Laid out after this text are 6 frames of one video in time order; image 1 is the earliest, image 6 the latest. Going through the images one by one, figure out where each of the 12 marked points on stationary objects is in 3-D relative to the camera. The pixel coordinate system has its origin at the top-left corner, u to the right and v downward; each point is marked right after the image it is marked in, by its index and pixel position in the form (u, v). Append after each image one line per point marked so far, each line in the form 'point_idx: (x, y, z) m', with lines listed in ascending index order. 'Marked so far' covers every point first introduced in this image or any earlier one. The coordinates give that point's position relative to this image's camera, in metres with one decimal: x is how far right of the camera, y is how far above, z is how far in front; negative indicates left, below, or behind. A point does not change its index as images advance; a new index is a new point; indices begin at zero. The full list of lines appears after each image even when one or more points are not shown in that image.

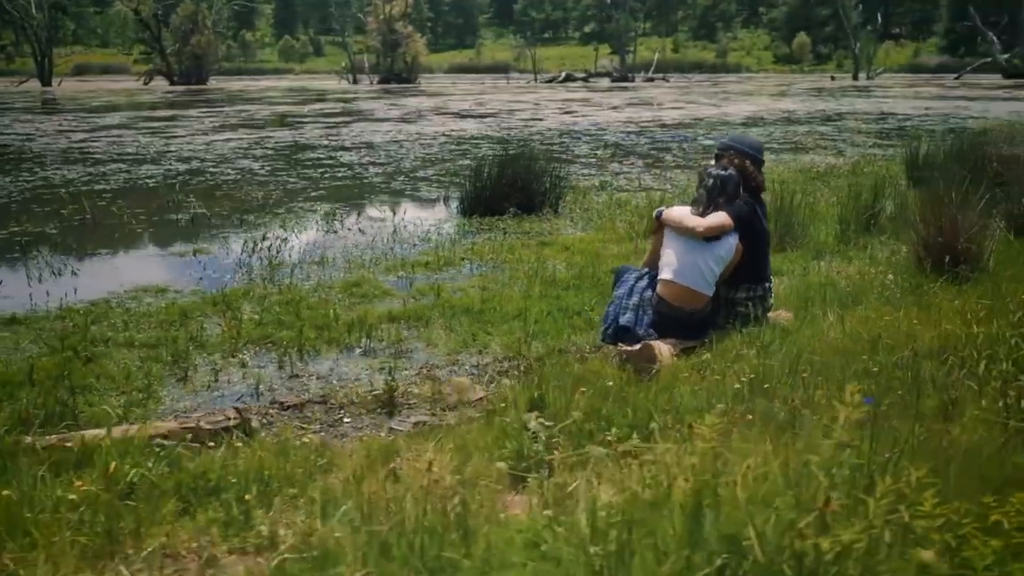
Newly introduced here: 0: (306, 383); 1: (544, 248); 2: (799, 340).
0: (-1.1, -0.5, +5.6) m
1: (+0.3, +0.4, +9.5) m
2: (+1.4, -0.2, +4.7) m
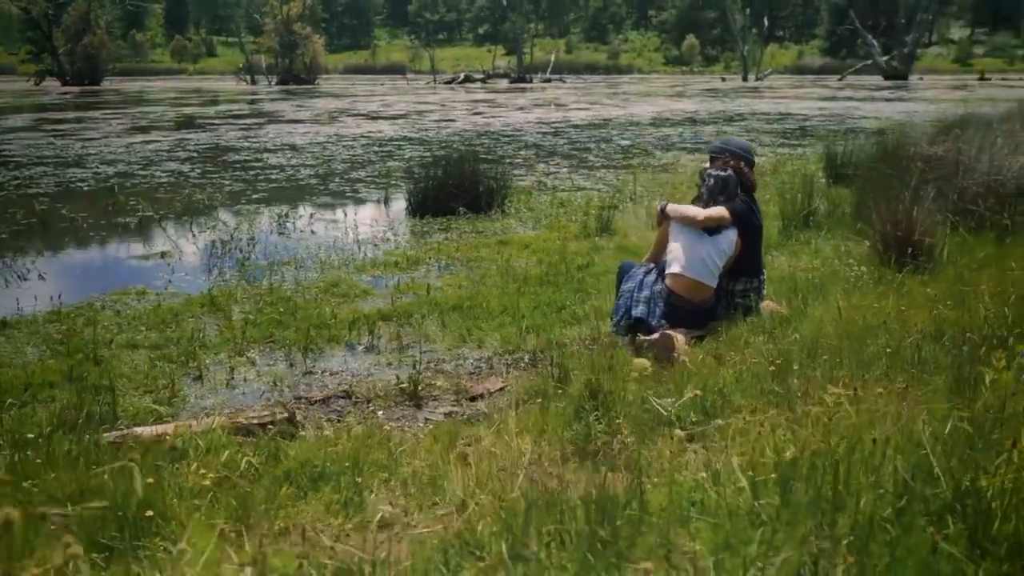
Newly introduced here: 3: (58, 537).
0: (-1.1, -0.5, +5.8) m
1: (-0.1, +0.4, +9.8) m
2: (+1.5, -0.2, +5.1) m
3: (-1.3, -0.7, +2.8) m
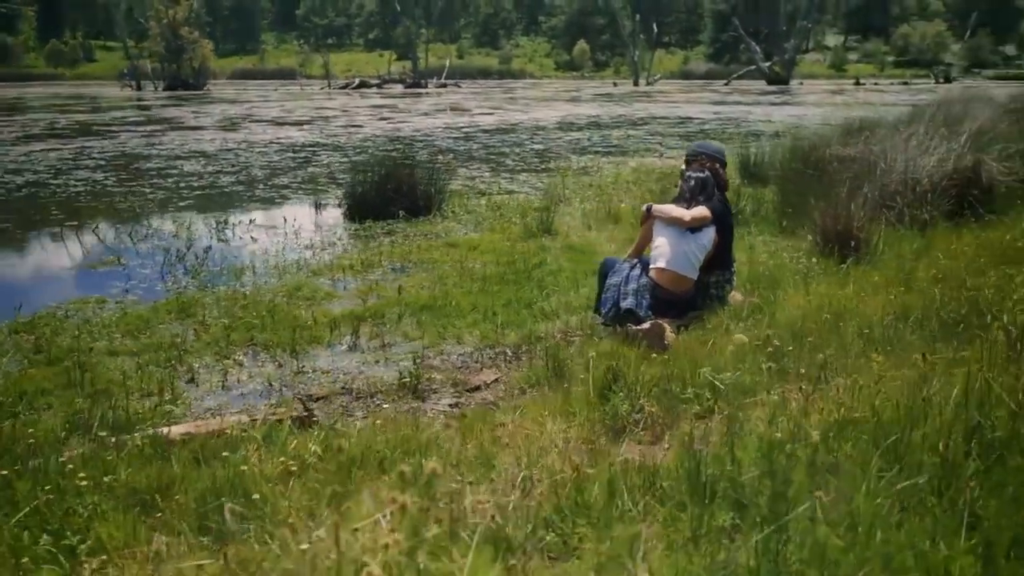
0: (-1.2, -0.5, +5.9) m
1: (-0.6, +0.4, +10.1) m
2: (+1.5, -0.1, +5.5) m
3: (-1.0, -0.7, +3.0) m
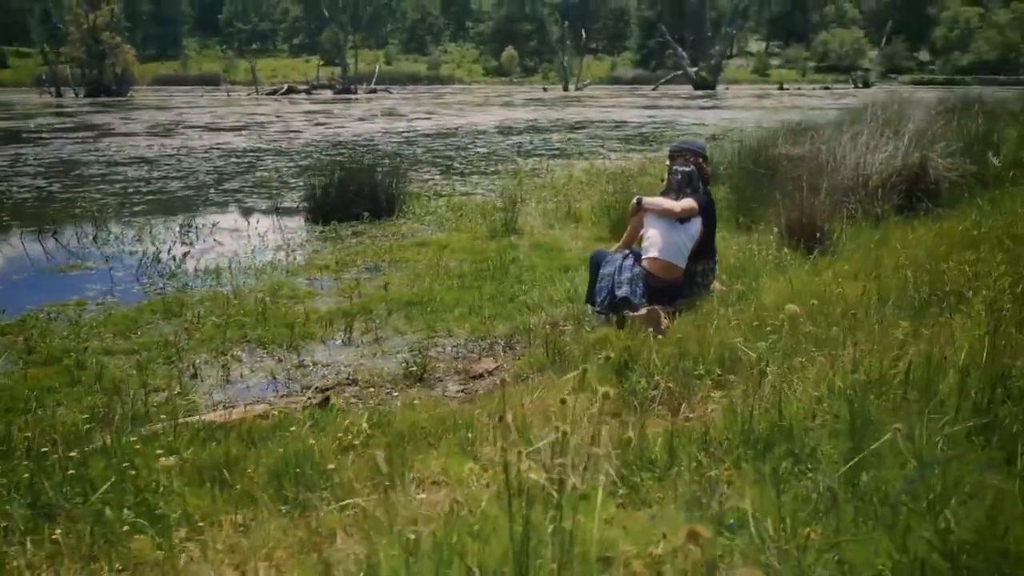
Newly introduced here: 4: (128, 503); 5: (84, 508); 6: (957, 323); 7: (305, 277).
0: (-1.2, -0.5, +6.1) m
1: (-0.9, +0.4, +10.2) m
2: (+1.5, -0.1, +5.9) m
3: (-0.9, -0.7, +3.1) m
4: (-1.2, -0.7, +3.2) m
5: (-1.4, -0.7, +3.2) m
6: (+1.9, -0.1, +4.1) m
7: (-1.8, +0.1, +8.9) m
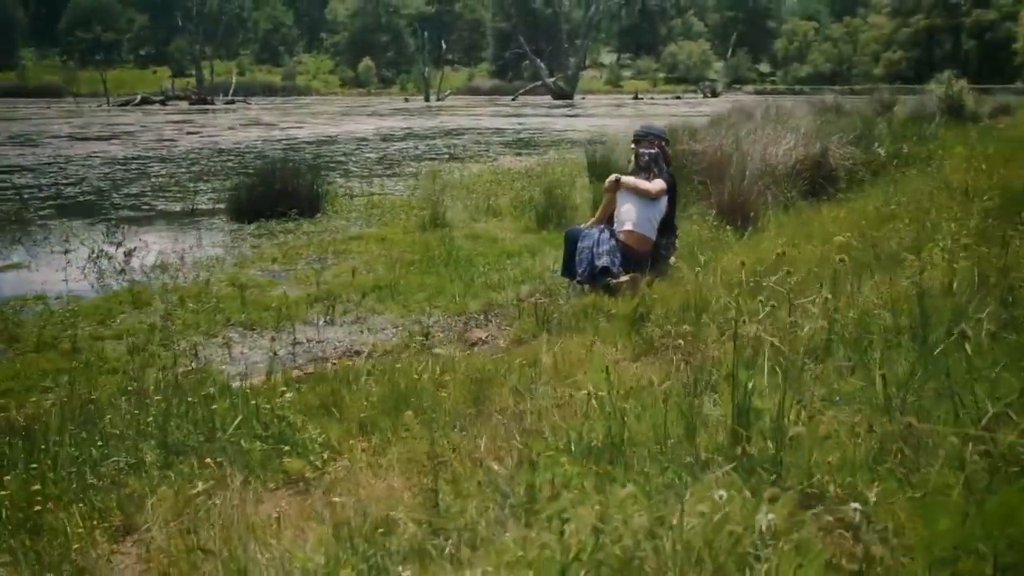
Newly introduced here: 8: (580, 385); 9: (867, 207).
0: (-1.2, -0.4, +6.4) m
1: (-1.6, +0.5, +10.5) m
2: (+1.4, +0.2, +6.5) m
3: (-0.5, -0.5, +3.5) m
4: (-0.9, -0.5, +3.5) m
5: (-1.0, -0.5, +3.5) m
6: (+2.0, +0.1, +4.9) m
7: (-2.3, +0.2, +9.1) m
8: (+0.2, -0.3, +3.6) m
9: (+3.1, +0.7, +8.8) m
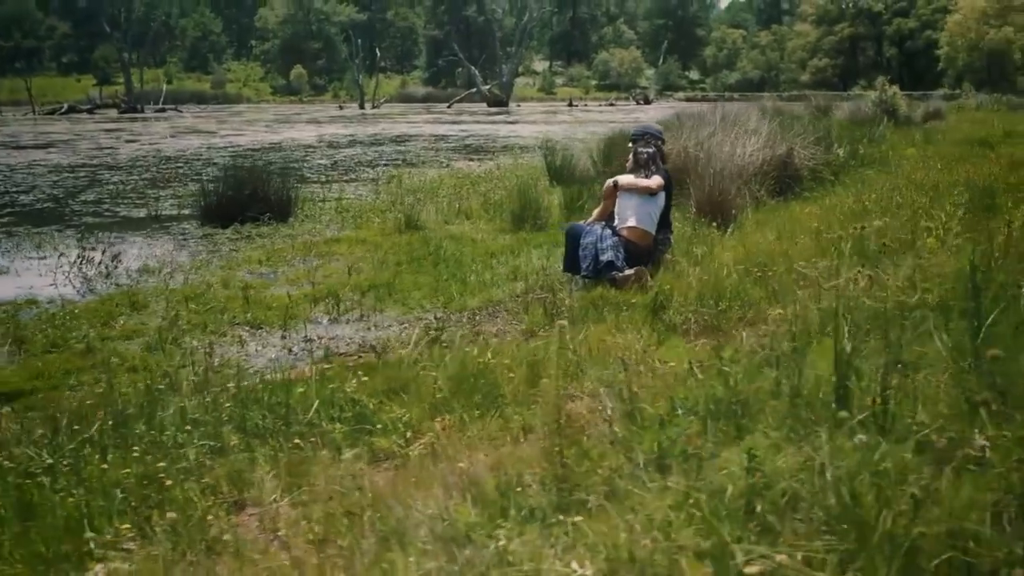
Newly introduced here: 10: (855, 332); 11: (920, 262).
0: (-1.2, -0.4, +6.5) m
1: (-1.8, +0.5, +10.6) m
2: (+1.4, +0.2, +6.8) m
3: (-0.3, -0.4, +3.6) m
4: (-0.6, -0.5, +3.6) m
5: (-0.8, -0.5, +3.6) m
6: (+2.2, +0.2, +5.2) m
7: (-2.4, +0.2, +9.1) m
8: (+0.5, -0.3, +3.8) m
9: (+3.0, +0.8, +9.2) m
10: (+1.2, -0.2, +3.4) m
11: (+1.9, +0.1, +4.7) m
